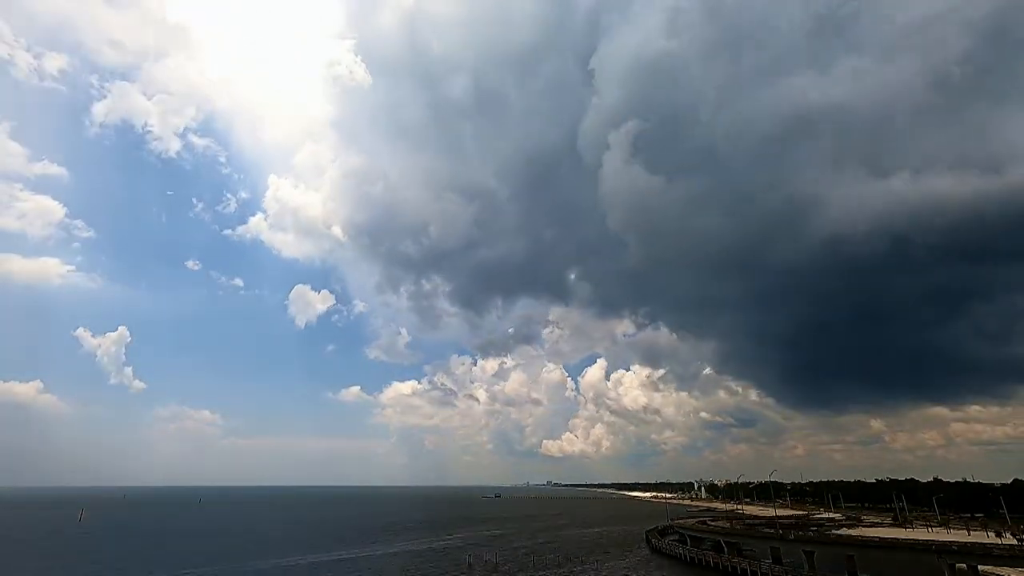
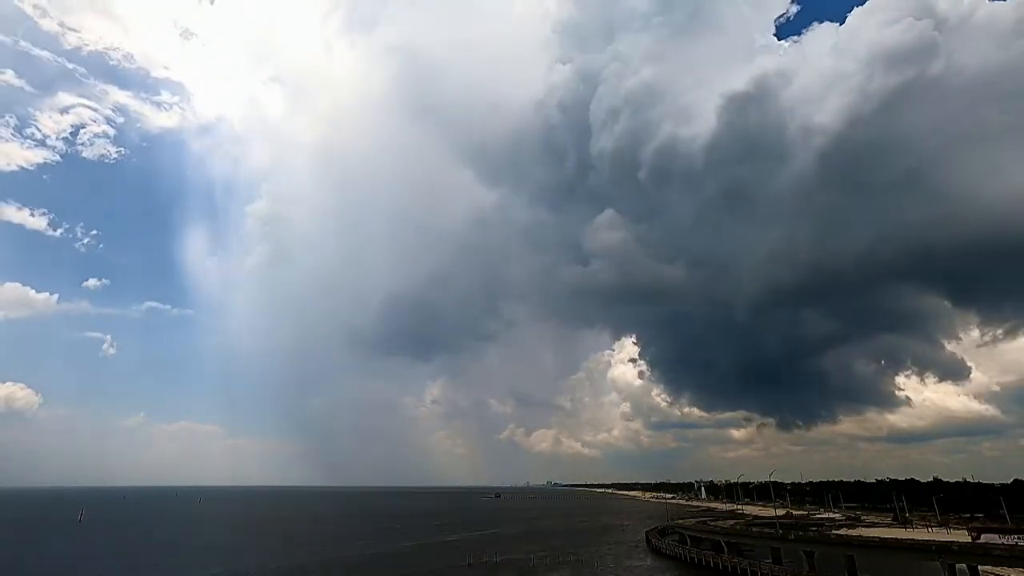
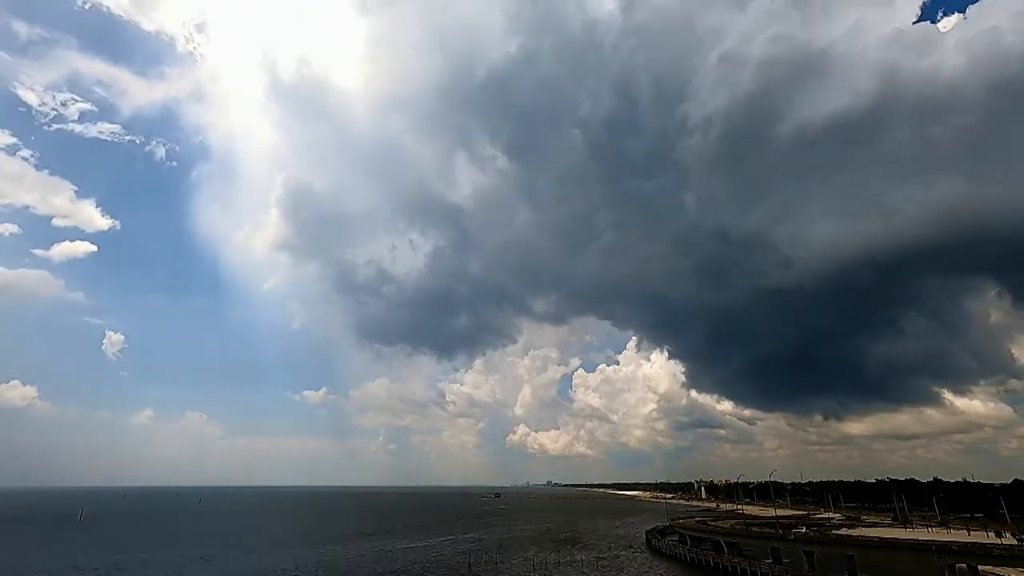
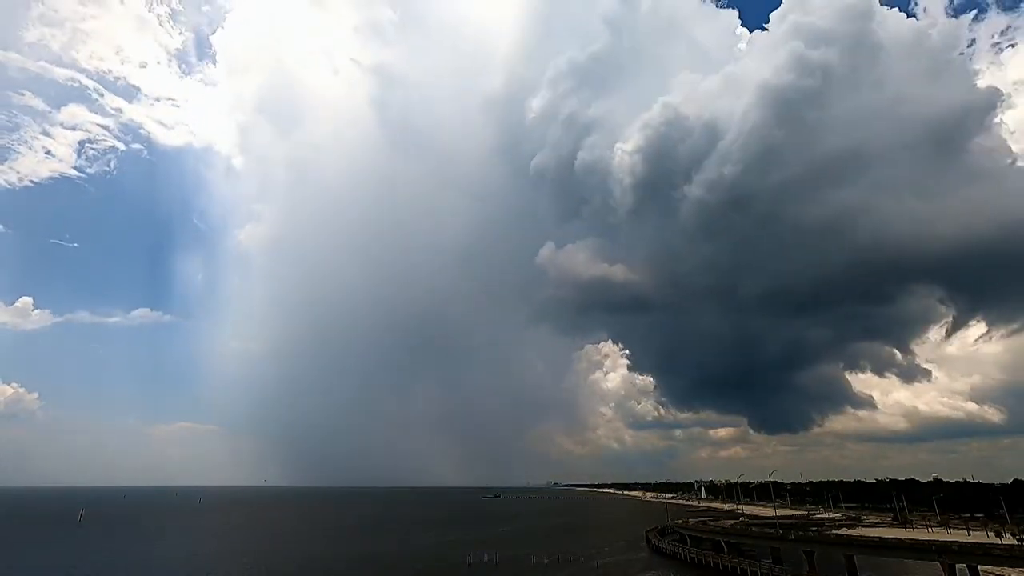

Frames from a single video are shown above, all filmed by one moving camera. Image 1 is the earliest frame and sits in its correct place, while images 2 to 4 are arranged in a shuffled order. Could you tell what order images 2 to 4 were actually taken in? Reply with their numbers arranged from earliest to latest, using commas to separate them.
3, 2, 4
